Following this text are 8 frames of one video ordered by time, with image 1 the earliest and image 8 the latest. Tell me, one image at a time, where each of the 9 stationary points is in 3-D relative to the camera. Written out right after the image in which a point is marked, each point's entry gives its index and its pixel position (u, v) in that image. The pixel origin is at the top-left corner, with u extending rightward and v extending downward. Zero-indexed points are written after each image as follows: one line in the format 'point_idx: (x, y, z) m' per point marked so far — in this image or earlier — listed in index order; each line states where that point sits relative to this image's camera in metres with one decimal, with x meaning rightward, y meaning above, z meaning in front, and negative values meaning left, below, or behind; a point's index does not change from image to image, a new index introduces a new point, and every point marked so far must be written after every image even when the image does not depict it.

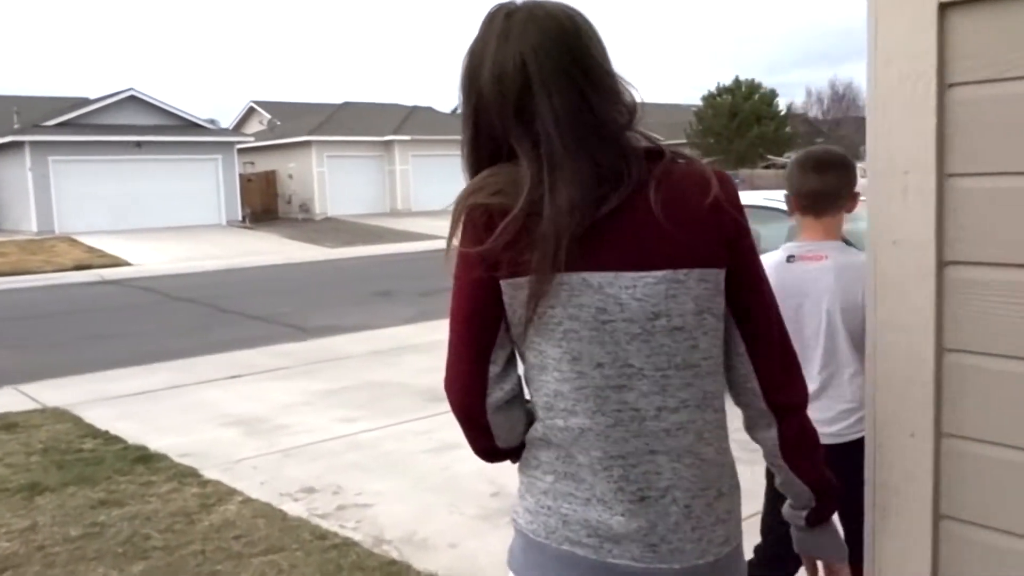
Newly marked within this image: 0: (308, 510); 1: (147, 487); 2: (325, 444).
0: (-1.4, -1.5, +6.0) m
1: (-2.8, -1.5, +6.6) m
2: (-1.6, -1.4, +7.7) m
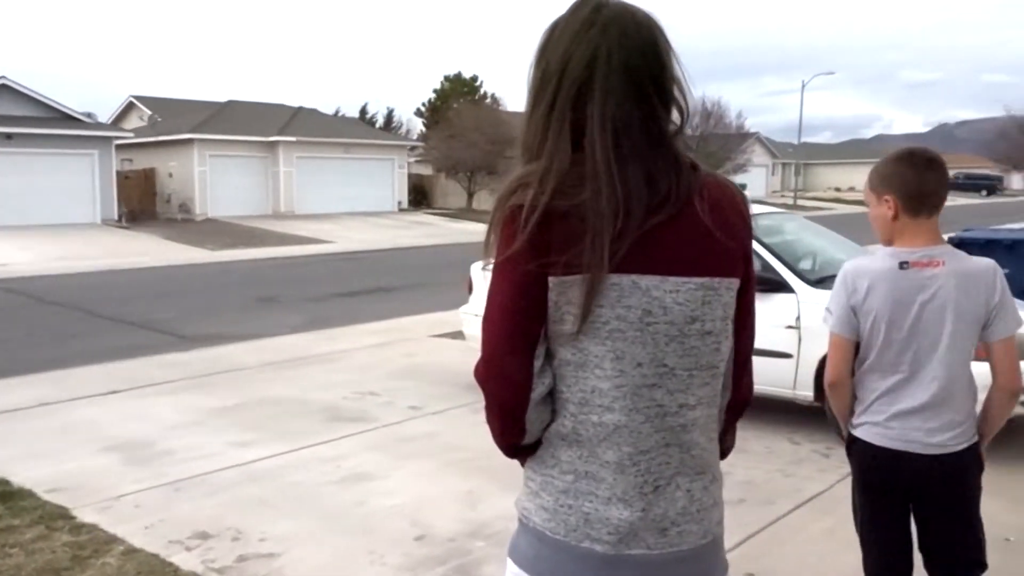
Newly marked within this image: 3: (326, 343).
0: (-1.8, -1.6, +5.2) m
1: (-3.3, -1.6, +5.6) m
2: (-2.3, -1.5, +6.9) m
3: (-2.8, -0.8, +13.2) m
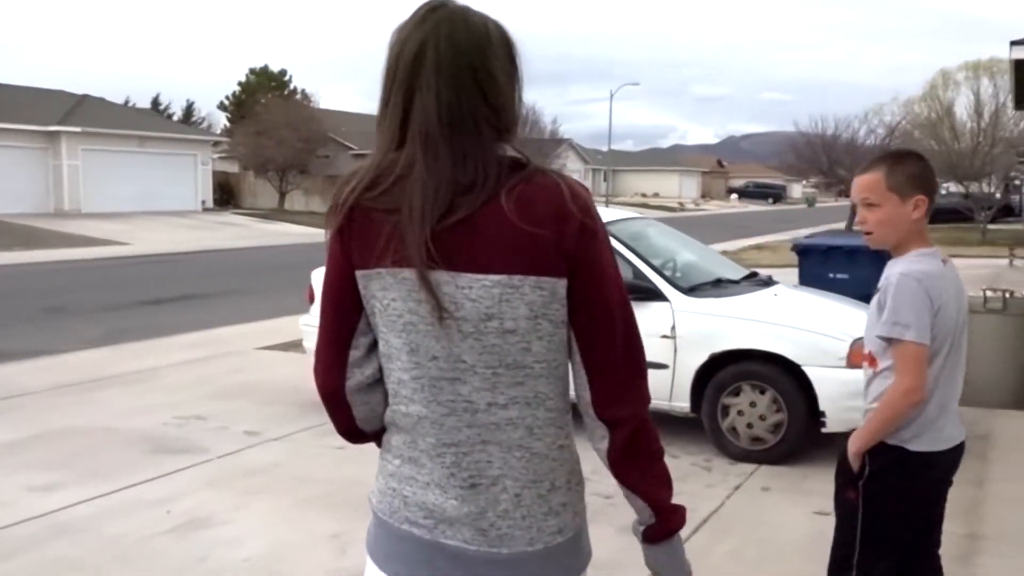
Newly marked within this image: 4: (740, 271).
0: (-2.4, -1.7, +4.1) m
1: (-3.9, -1.7, +4.2) m
2: (-3.2, -1.6, +5.6) m
3: (-5.1, -0.9, +11.6) m
4: (+1.9, +0.1, +7.4) m
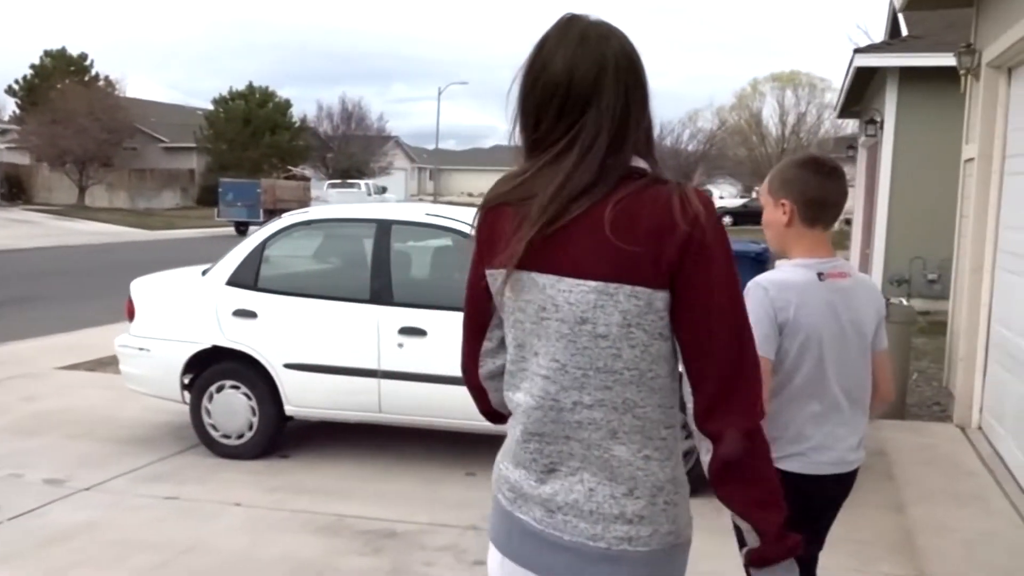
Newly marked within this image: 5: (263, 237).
0: (-2.6, -1.8, +2.7) m
1: (-4.1, -1.8, +2.5) m
2: (-3.7, -1.7, +4.0) m
3: (-6.8, -1.1, +9.6) m
4: (+0.9, +0.1, +6.8) m
5: (-1.9, +0.4, +6.8) m
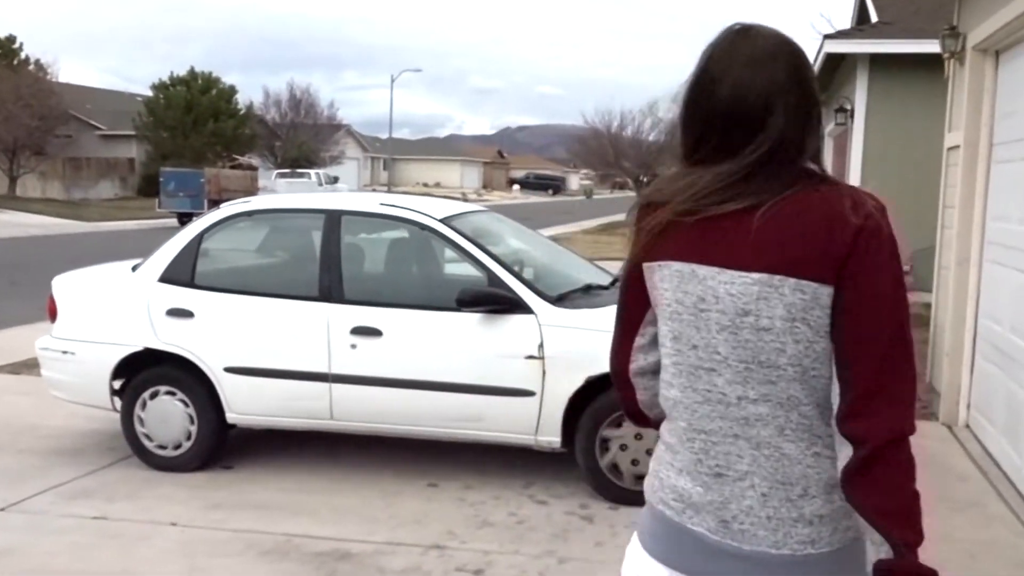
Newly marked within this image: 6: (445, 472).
0: (-2.7, -1.8, +2.1) m
1: (-4.2, -1.9, +1.8) m
2: (-3.9, -1.7, +3.4) m
3: (-7.2, -1.1, +8.7) m
4: (+0.7, +0.1, +6.4) m
5: (-2.2, +0.4, +6.2) m
6: (-0.5, -1.2, +5.8) m
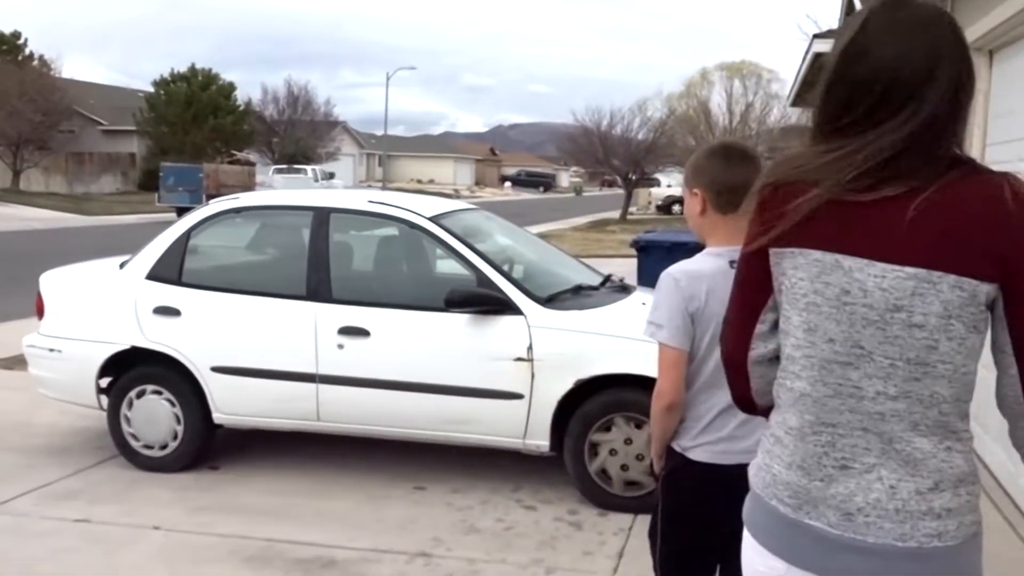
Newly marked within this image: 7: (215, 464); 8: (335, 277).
0: (-2.7, -1.8, +2.0) m
1: (-4.2, -1.8, +1.8) m
2: (-3.9, -1.7, +3.3) m
3: (-7.3, -1.0, +8.6) m
4: (+0.6, +0.1, +6.3) m
5: (-2.3, +0.4, +6.2) m
6: (-0.5, -1.2, +5.7) m
7: (-2.1, -1.2, +6.1) m
8: (-1.2, +0.1, +5.8) m
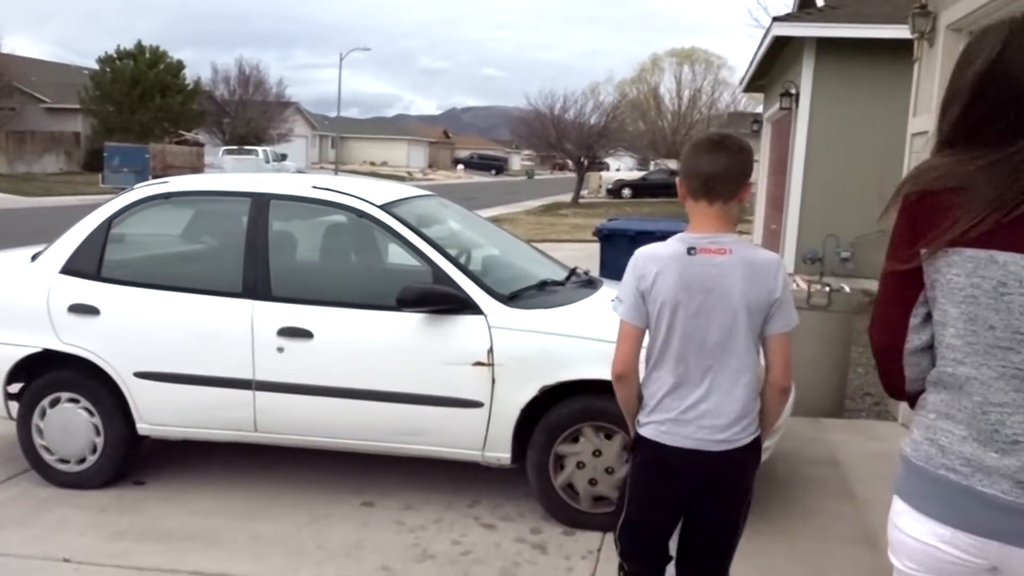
0: (-2.8, -1.9, +1.4) m
1: (-4.3, -1.9, +1.1) m
2: (-4.0, -1.7, +2.6) m
3: (-7.7, -0.9, +7.8) m
4: (+0.3, +0.1, +5.8) m
5: (-2.6, +0.5, +5.5) m
6: (-0.8, -1.2, +5.2) m
7: (-2.4, -1.2, +5.5) m
8: (-1.4, +0.1, +5.2) m
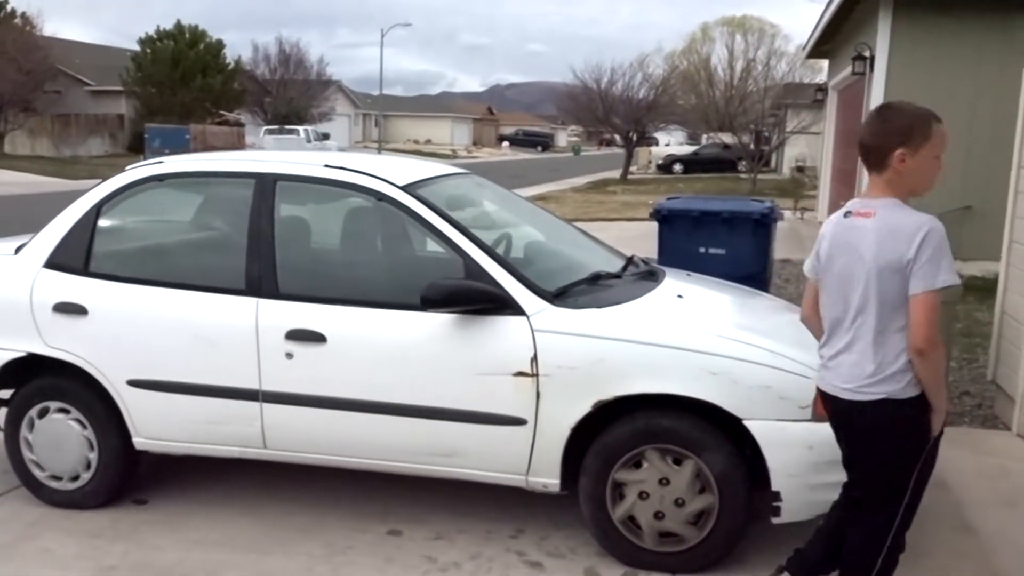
0: (-2.7, -2.0, +0.8) m
1: (-4.2, -2.0, +0.6) m
2: (-3.9, -1.8, +2.1) m
3: (-7.3, -0.9, +7.4) m
4: (+0.6, +0.2, +5.0) m
5: (-2.3, +0.5, +4.9) m
6: (-0.5, -1.2, +4.5) m
7: (-2.1, -1.2, +4.9) m
8: (-1.2, +0.1, +4.5) m
